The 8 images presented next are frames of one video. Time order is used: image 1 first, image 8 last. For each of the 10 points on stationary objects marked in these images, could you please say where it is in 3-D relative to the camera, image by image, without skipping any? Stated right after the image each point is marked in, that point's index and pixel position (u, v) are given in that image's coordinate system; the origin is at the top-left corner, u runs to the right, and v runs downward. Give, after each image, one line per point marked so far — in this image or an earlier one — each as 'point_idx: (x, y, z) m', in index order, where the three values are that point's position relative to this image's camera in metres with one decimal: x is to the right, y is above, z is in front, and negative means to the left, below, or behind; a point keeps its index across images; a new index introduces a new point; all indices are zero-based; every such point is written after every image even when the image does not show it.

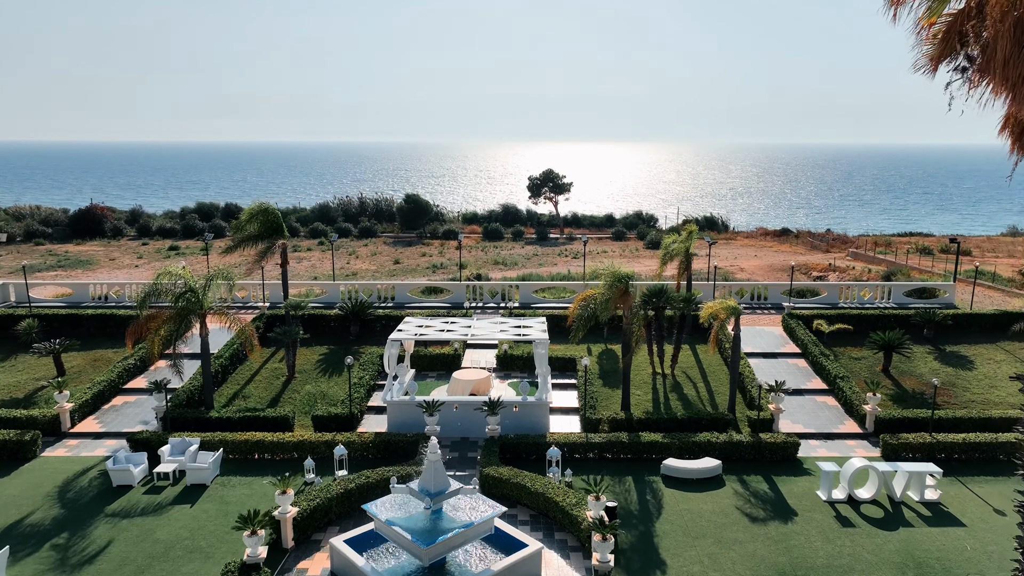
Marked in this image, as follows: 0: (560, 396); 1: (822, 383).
0: (+0.6, -1.3, +12.3) m
1: (+4.0, -1.2, +12.8) m
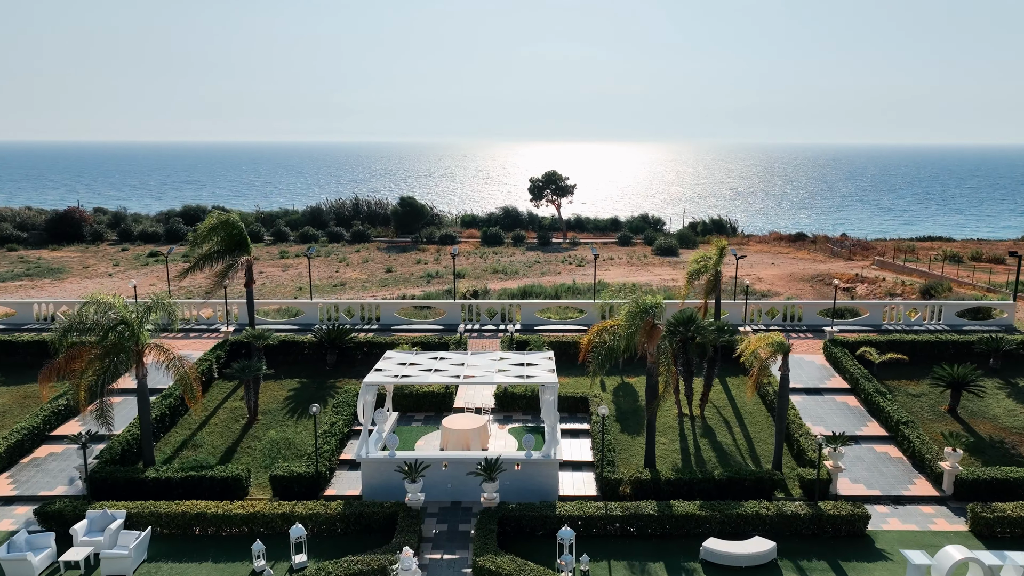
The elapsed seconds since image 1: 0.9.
0: (+0.6, -1.6, +10.3) m
1: (+4.0, -1.5, +10.8) m
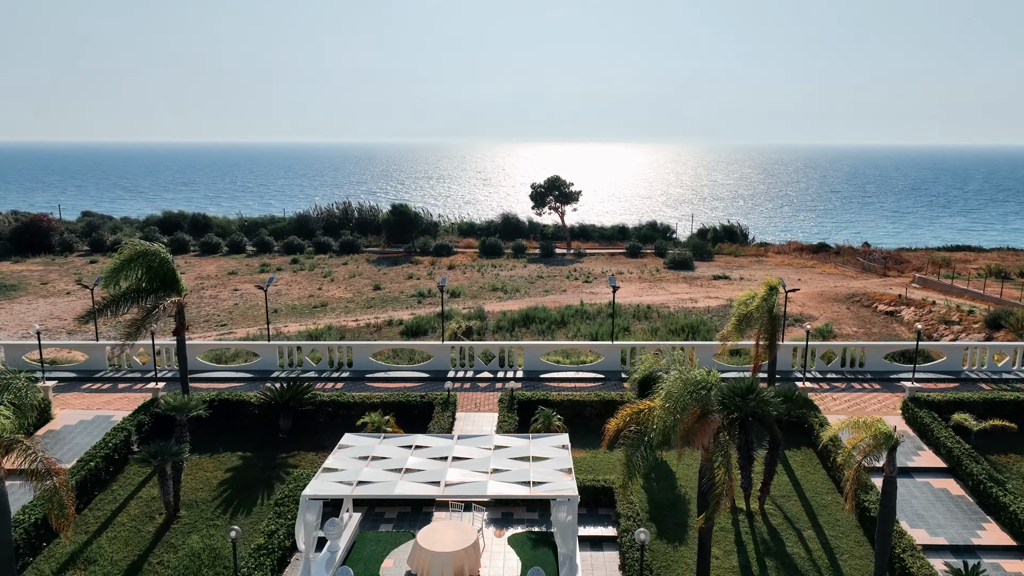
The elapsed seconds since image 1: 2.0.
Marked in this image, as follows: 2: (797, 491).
0: (+0.6, -2.1, +7.6) m
1: (+4.0, -2.0, +8.1) m
2: (+2.6, -1.8, +8.9) m
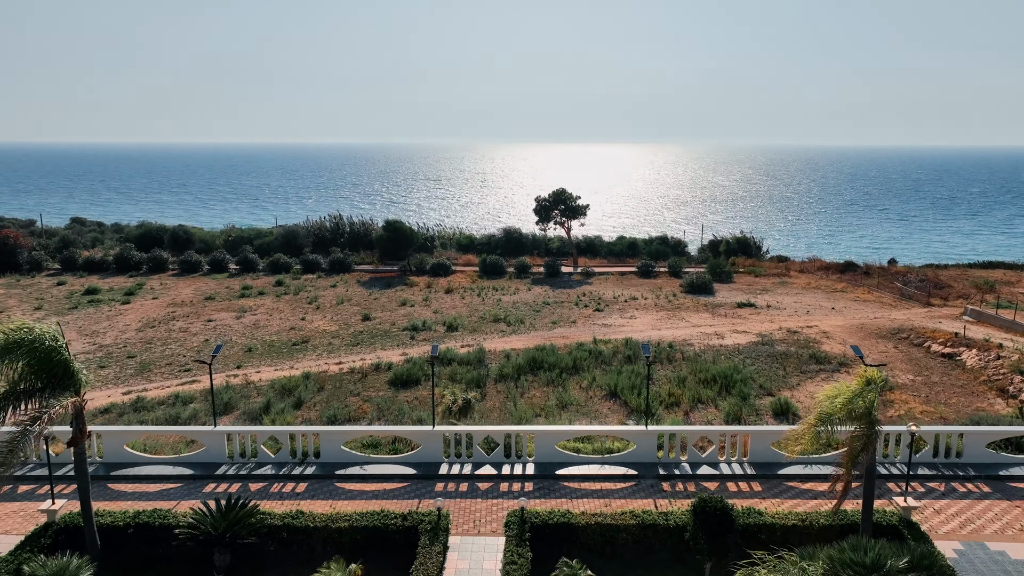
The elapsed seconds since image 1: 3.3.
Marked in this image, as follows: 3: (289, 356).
0: (+0.7, -2.8, +5.1) m
1: (+4.1, -2.7, +5.6) m
2: (+2.6, -2.5, +6.3) m
3: (-4.4, -1.3, +19.3) m
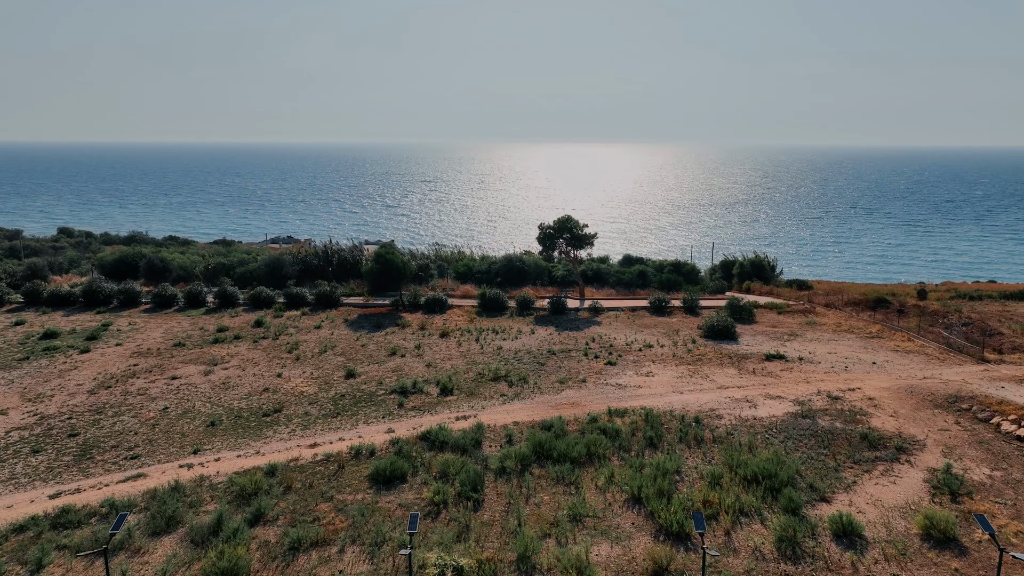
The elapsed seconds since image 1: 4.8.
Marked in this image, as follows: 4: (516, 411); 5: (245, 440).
0: (+0.7, -4.0, +2.5) m
1: (+4.2, -3.8, +3.0) m
2: (+2.7, -3.6, +3.7) m
3: (-4.3, -2.5, +16.7) m
4: (+0.1, -2.2, +18.1) m
5: (-4.4, -2.5, +16.4) m
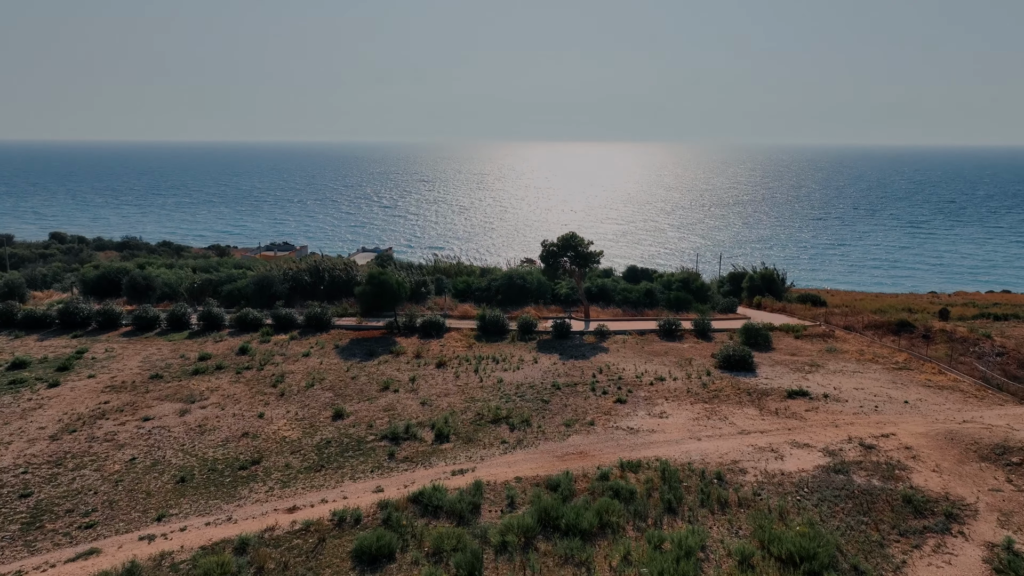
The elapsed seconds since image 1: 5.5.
0: (+0.8, -4.6, +0.8) m
1: (+4.2, -4.5, +1.3) m
2: (+2.7, -4.3, +2.0) m
3: (-4.3, -3.1, +15.0) m
4: (+0.1, -2.9, +16.4) m
5: (-4.4, -3.2, +14.7) m
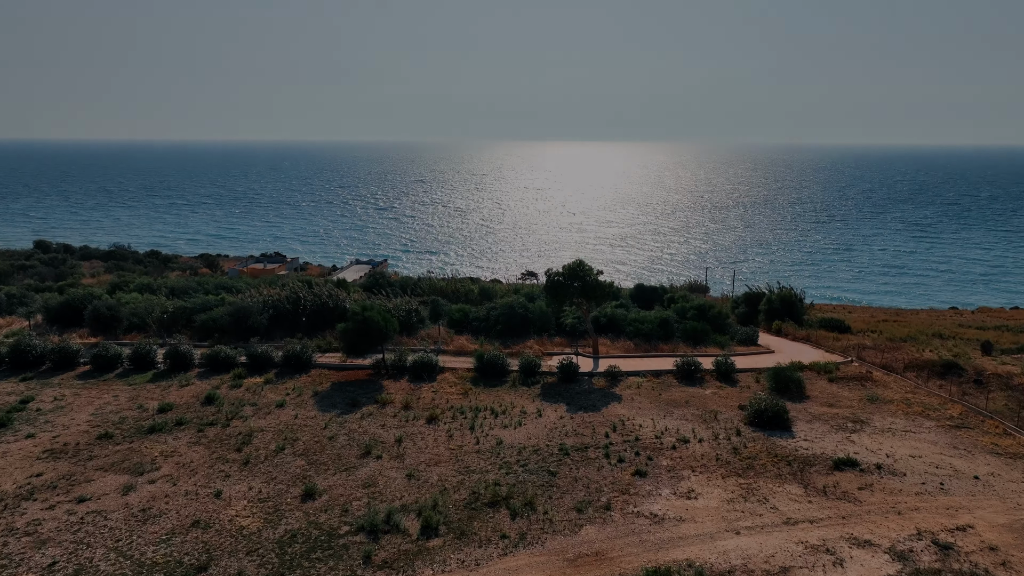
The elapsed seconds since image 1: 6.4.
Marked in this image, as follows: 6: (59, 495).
0: (+0.8, -5.6, -2.1) m
1: (+4.2, -5.5, -1.6) m
2: (+2.7, -5.2, -0.9) m
3: (-4.3, -4.1, +12.1) m
4: (+0.1, -3.9, +13.5) m
5: (-4.4, -4.1, +11.7) m
6: (-7.6, -3.5, +16.5) m
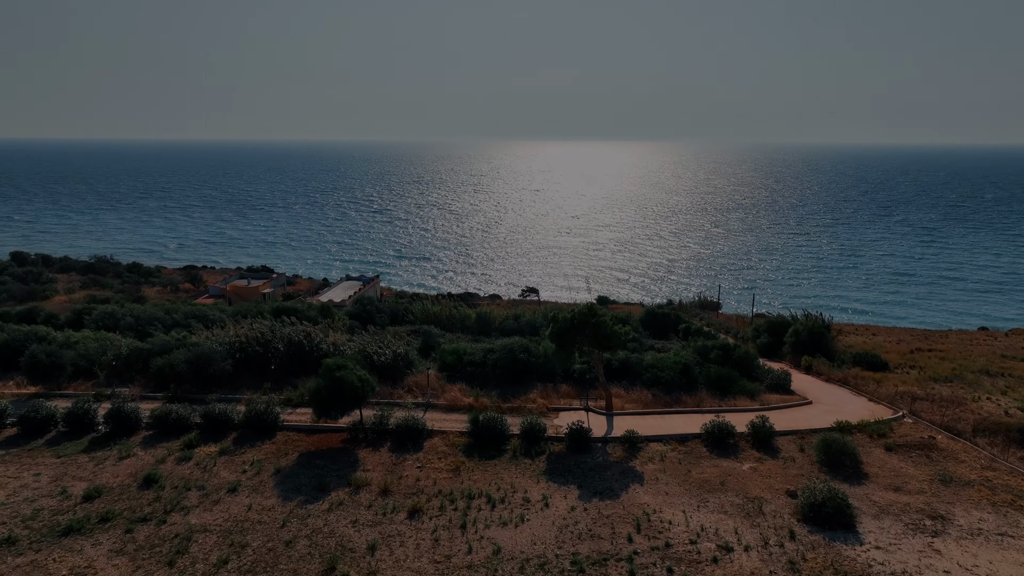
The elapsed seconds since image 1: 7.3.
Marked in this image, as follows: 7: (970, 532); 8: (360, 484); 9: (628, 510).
0: (+0.8, -6.7, -6.0) m
1: (+4.2, -6.6, -5.5) m
2: (+2.8, -6.4, -4.8) m
3: (-4.3, -5.2, +8.2) m
4: (+0.1, -5.0, +9.6) m
5: (-4.4, -5.2, +7.9) m
6: (-7.6, -4.6, +12.7) m
7: (+7.6, -4.0, +16.4) m
8: (-2.9, -3.7, +18.8) m
9: (+2.1, -3.9, +17.4) m
